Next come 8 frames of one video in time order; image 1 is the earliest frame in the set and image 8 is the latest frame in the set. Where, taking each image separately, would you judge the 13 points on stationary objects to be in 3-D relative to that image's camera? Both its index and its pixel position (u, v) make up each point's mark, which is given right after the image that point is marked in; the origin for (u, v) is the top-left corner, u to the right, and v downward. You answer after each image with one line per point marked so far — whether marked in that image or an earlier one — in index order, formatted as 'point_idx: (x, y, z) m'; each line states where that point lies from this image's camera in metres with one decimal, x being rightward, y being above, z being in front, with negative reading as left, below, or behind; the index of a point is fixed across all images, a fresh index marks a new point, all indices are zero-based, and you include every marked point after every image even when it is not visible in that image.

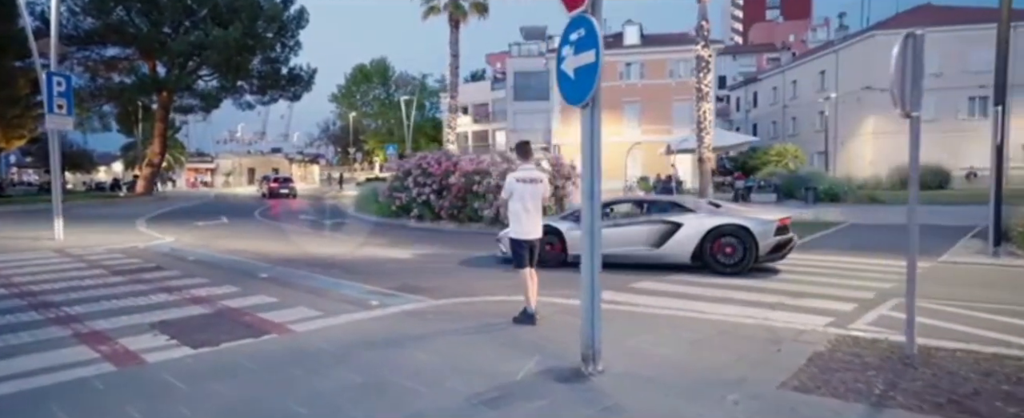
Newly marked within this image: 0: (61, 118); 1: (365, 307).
0: (-10.6, +2.2, +17.2) m
1: (-1.5, -1.0, +7.2) m
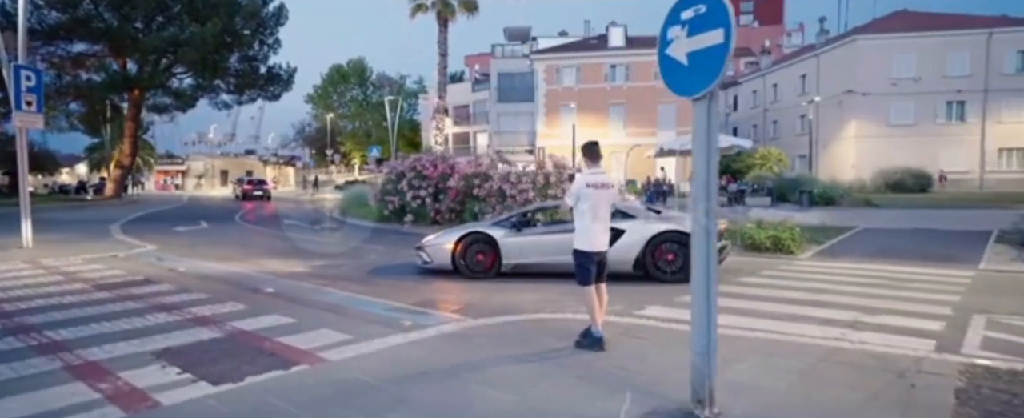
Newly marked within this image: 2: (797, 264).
0: (-10.5, +2.1, +16.1) m
1: (-1.0, -1.1, +6.4) m
2: (+4.5, -0.9, +11.3) m
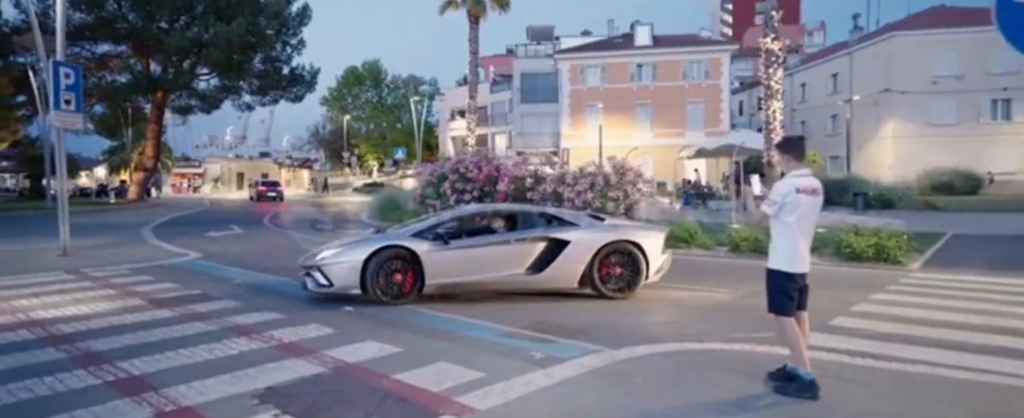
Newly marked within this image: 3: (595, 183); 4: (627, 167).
0: (-9.2, +2.0, +15.3) m
1: (+0.1, -1.1, +5.4) m
2: (+5.7, -0.9, +10.3) m
3: (+2.0, +0.6, +17.4) m
4: (+2.9, +1.1, +18.0) m
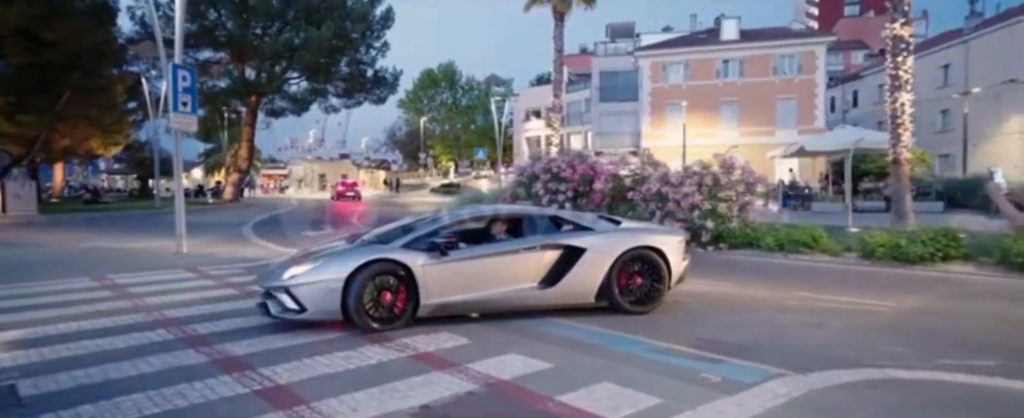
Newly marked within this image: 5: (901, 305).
0: (-7.0, +2.0, +15.5) m
1: (+1.3, -1.1, +4.7) m
2: (+7.3, -1.0, +9.0) m
3: (+4.3, +0.6, +16.5) m
4: (+5.3, +1.0, +17.0) m
5: (+4.1, -1.0, +7.7) m
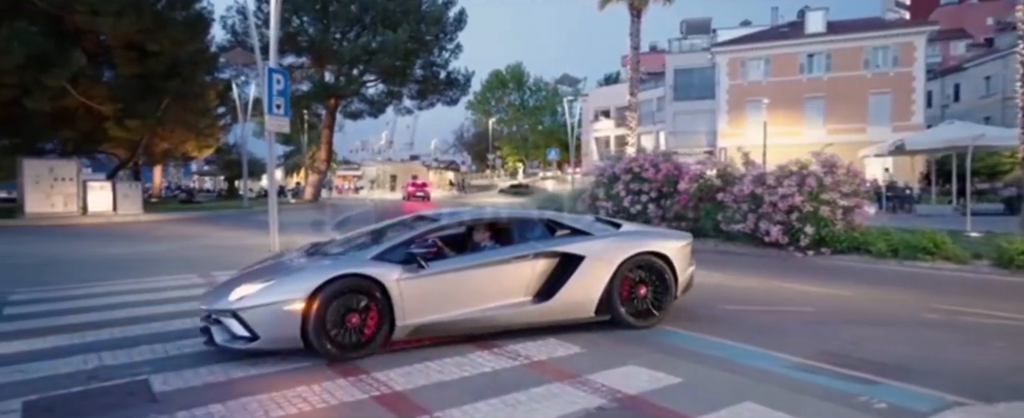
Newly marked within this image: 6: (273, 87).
0: (-5.2, +2.0, +15.7) m
1: (+2.1, -1.2, +4.2) m
2: (+8.5, -1.0, +7.9) m
3: (+6.2, +0.6, +15.7) m
4: (+7.3, +1.0, +16.1) m
5: (+5.2, -1.0, +6.9) m
6: (-5.2, +2.6, +15.3) m
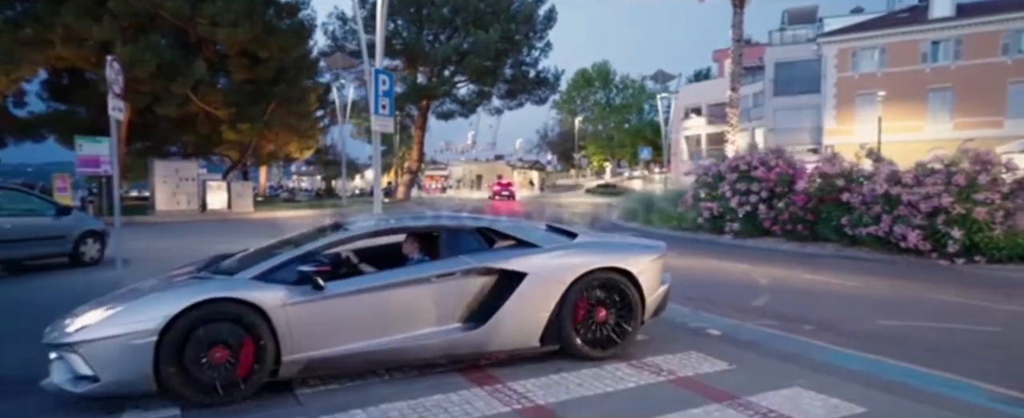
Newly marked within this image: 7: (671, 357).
0: (-2.7, +1.9, +15.6) m
1: (+3.2, -1.2, +3.4) m
2: (+10.0, -1.1, +6.4) m
3: (+8.6, +0.5, +14.3) m
4: (+9.7, +0.9, +14.6) m
5: (+6.6, -1.1, +5.7) m
6: (-2.8, +2.6, +15.2) m
7: (+1.9, -1.8, +8.9) m
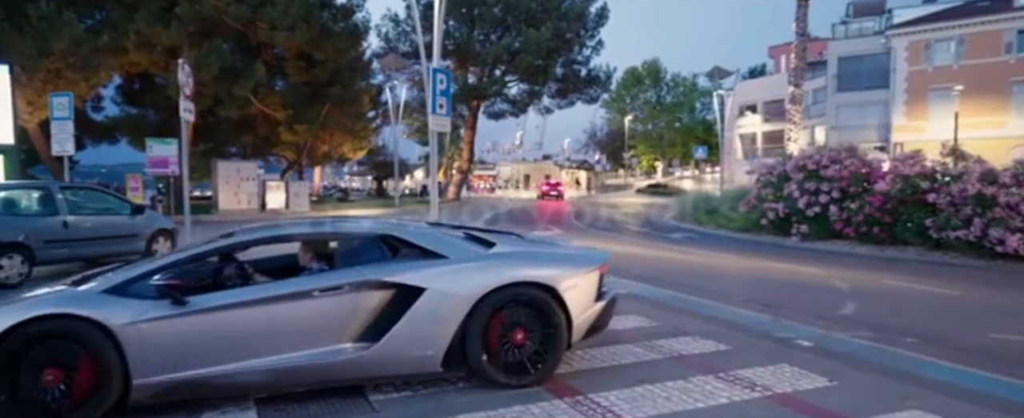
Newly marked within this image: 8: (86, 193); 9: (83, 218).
0: (-1.3, +1.9, +15.3) m
1: (+3.8, -1.3, +2.7) m
2: (+10.7, -1.1, +5.2) m
3: (+9.9, +0.5, +13.2) m
4: (+11.0, +0.9, +13.4) m
5: (+7.3, -1.1, +4.7) m
6: (-1.4, +2.5, +14.9) m
7: (+2.8, -1.8, +8.2) m
8: (-8.1, +0.3, +13.7) m
9: (-7.9, -0.2, +13.2) m
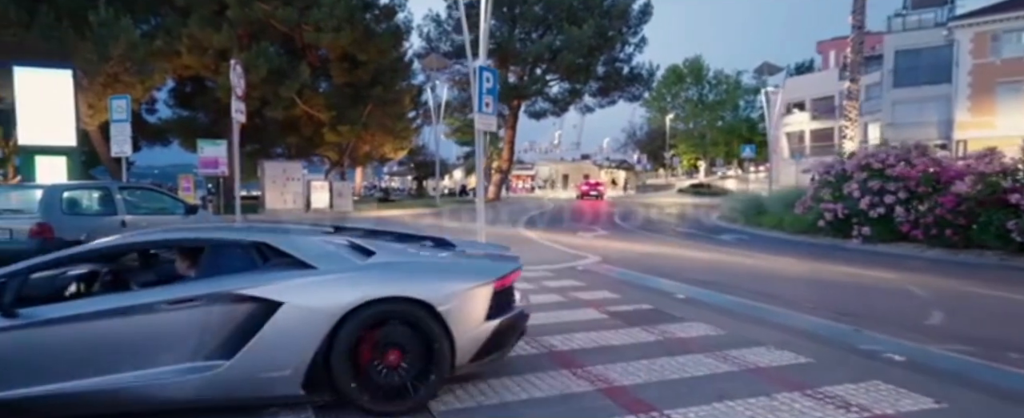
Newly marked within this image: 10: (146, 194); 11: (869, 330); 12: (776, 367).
0: (-0.2, +1.9, +14.7) m
1: (+4.2, -1.3, +1.9) m
2: (+11.3, -1.1, +4.0) m
3: (+10.9, +0.5, +12.1) m
4: (+12.0, +0.9, +12.3) m
5: (+7.9, -1.2, +3.8) m
6: (-0.3, +2.5, +14.4) m
7: (+3.6, -1.9, +7.5) m
8: (-7.0, +0.3, +13.5) m
9: (-6.8, -0.2, +13.0) m
10: (-7.0, +0.3, +13.5) m
11: (+5.4, -1.8, +10.9) m
12: (+3.1, -1.8, +8.4) m
